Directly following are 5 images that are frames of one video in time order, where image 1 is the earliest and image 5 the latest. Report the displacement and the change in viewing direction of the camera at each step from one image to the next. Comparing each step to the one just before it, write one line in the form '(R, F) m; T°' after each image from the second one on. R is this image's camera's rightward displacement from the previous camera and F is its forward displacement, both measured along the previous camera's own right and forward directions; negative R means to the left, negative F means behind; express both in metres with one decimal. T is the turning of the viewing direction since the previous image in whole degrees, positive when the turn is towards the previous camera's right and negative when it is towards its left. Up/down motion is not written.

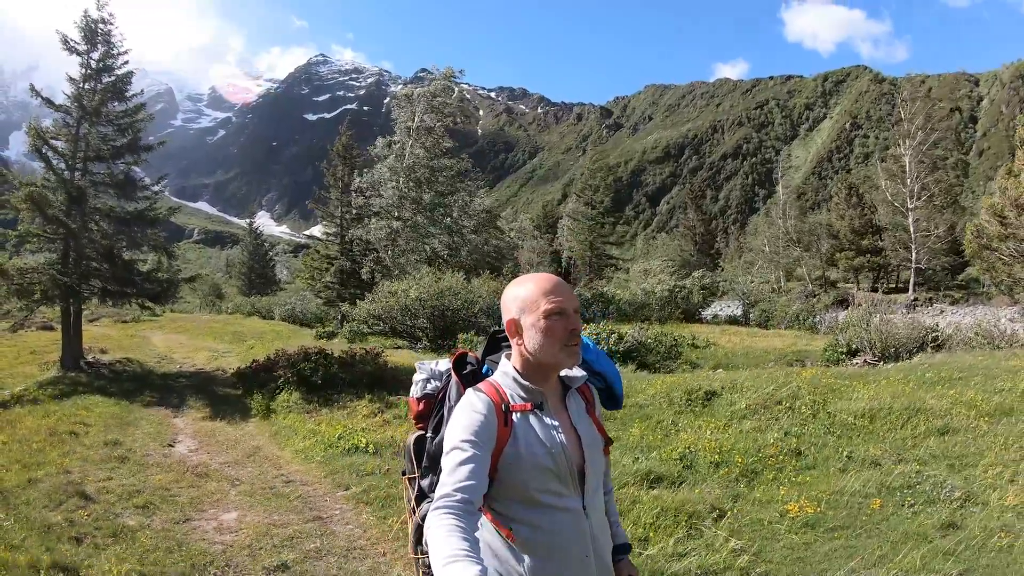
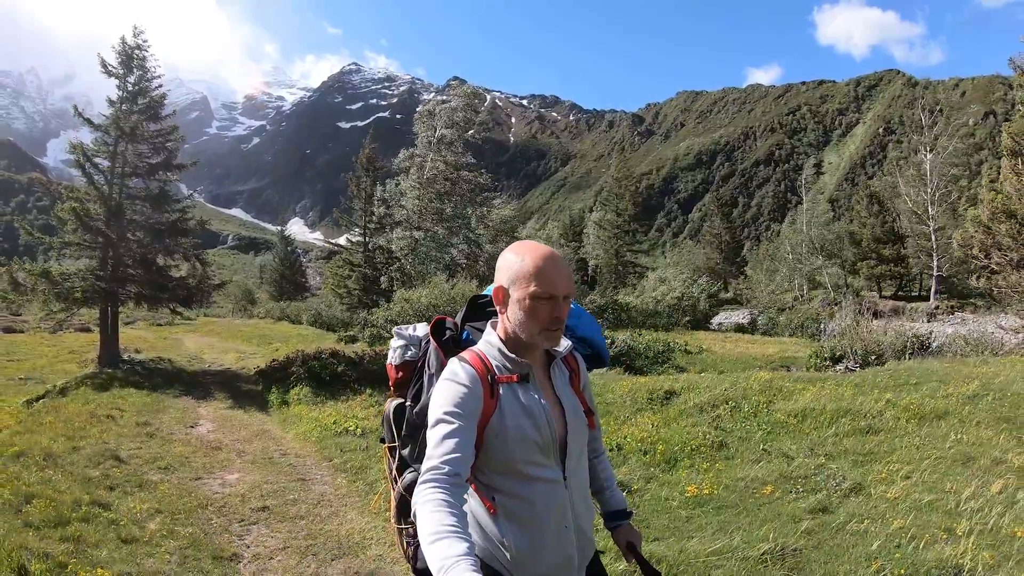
(+0.9, -1.1) m; -3°
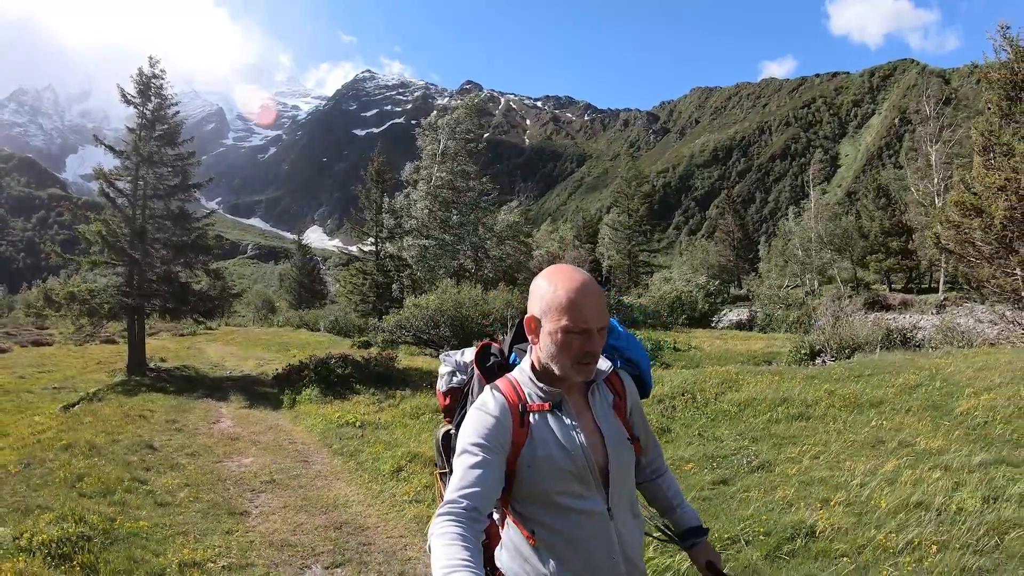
(+0.7, -1.2) m; -2°
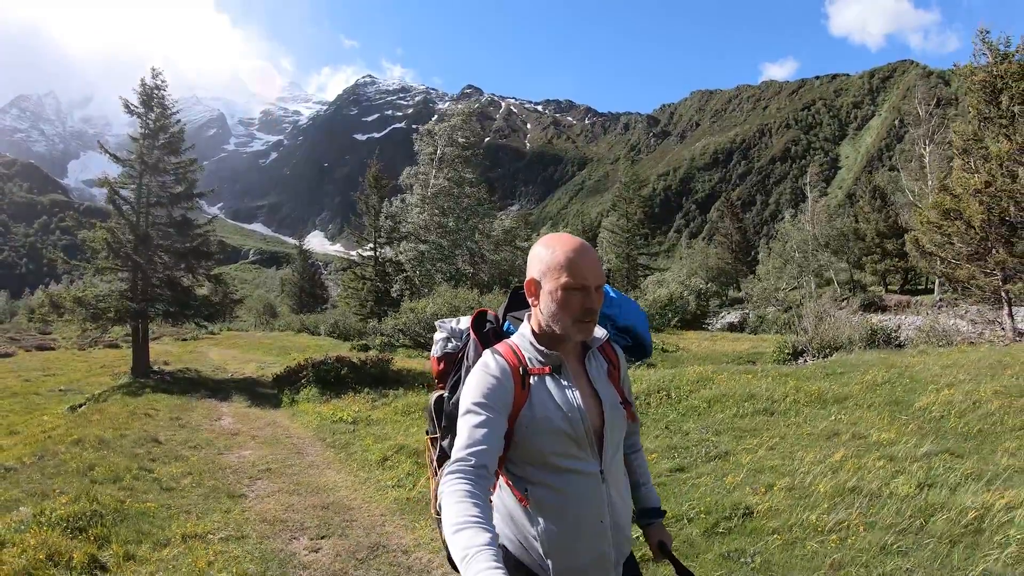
(+0.3, -0.6) m; 0°
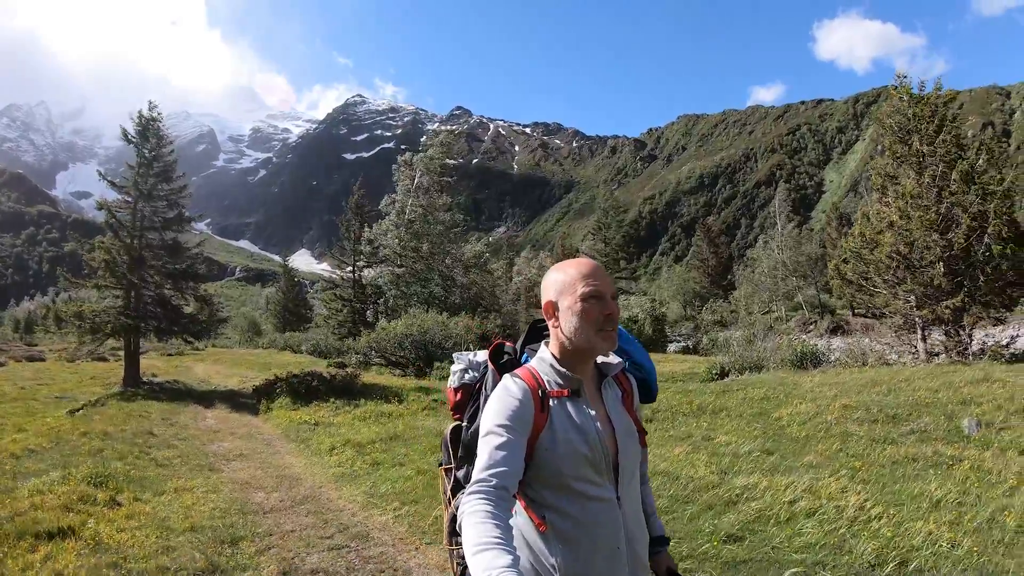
(+1.1, -2.2) m; +1°
